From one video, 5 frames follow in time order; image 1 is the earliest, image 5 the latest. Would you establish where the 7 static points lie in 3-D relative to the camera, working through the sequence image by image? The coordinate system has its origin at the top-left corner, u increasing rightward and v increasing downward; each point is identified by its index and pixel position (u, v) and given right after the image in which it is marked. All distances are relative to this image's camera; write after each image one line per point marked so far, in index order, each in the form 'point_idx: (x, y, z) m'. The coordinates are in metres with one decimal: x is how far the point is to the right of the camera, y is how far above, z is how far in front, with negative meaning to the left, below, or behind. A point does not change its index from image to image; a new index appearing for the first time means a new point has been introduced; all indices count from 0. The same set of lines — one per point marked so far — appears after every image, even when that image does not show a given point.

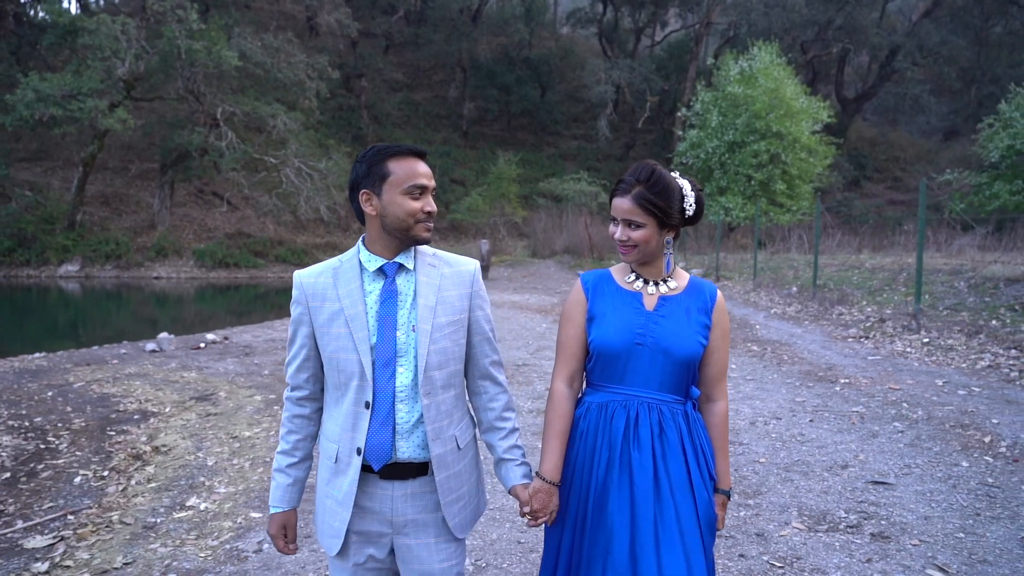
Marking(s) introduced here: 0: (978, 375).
0: (+3.8, -0.7, +6.8) m
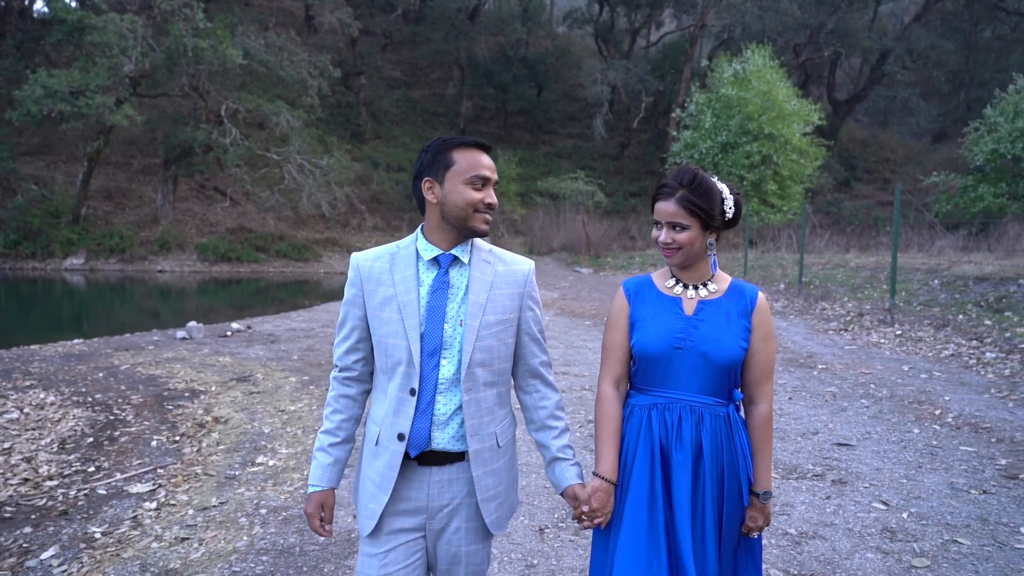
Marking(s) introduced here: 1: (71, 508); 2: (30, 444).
0: (+4.0, -0.7, +7.6) m
1: (-2.4, -1.2, +4.5) m
2: (-3.4, -1.1, +5.9) m
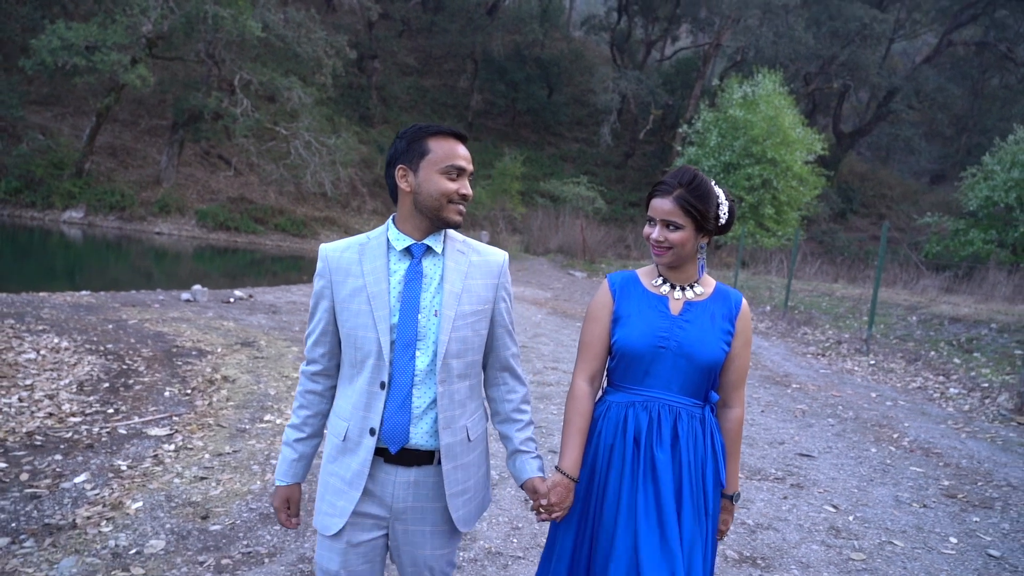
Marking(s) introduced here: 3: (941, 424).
0: (+3.9, -1.0, +8.1) m
1: (-2.5, -0.9, +4.8) m
2: (-3.5, -0.7, +6.2) m
3: (+3.5, -1.1, +6.6) m
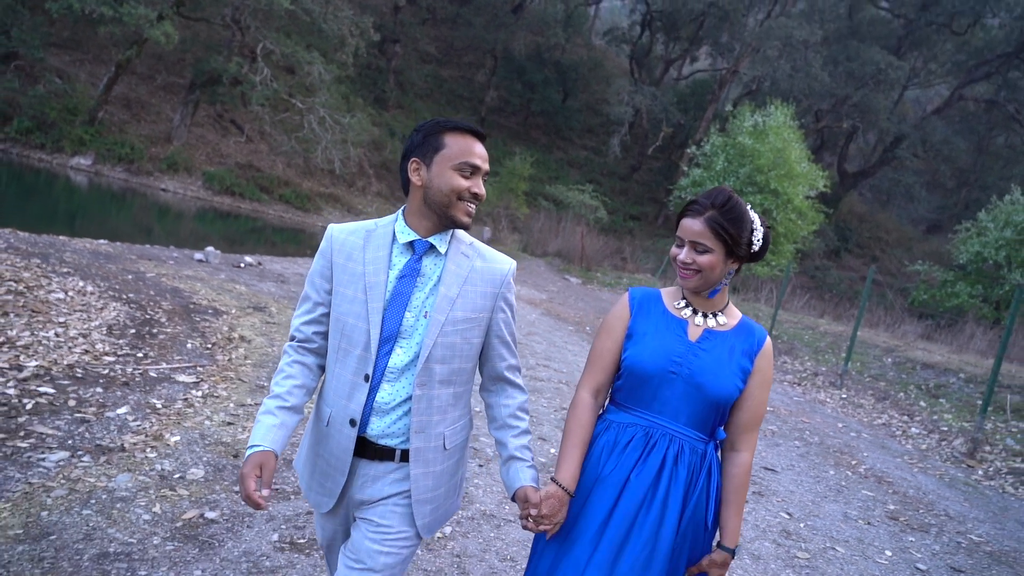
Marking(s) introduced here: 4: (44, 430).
0: (+3.8, -1.5, +8.6) m
1: (-2.5, -0.6, +5.3) m
2: (-3.5, -0.3, +6.7) m
3: (+3.4, -1.5, +7.2) m
4: (-2.5, -0.8, +4.5) m
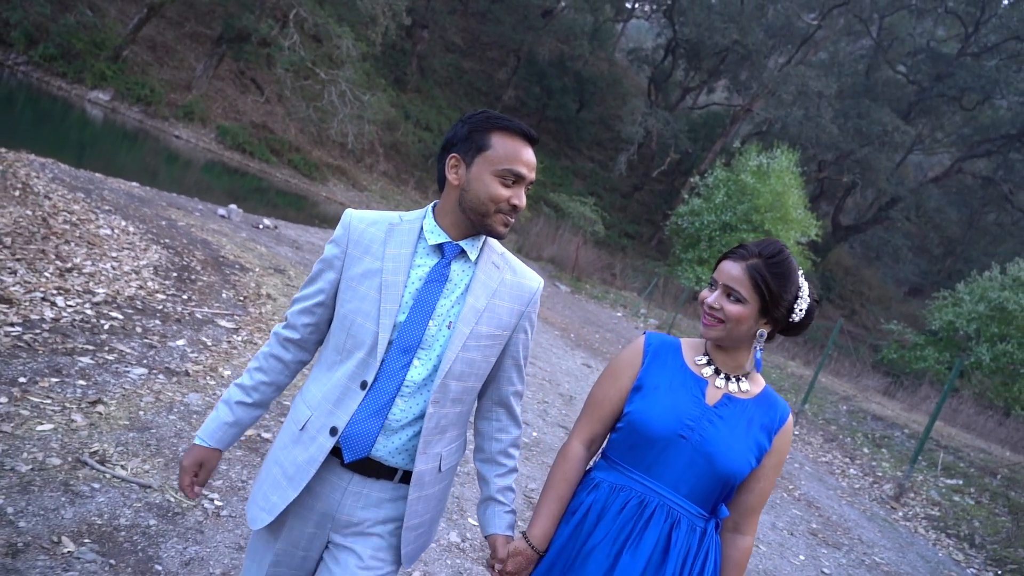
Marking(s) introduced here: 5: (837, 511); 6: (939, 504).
0: (+3.5, -2.0, +9.5) m
1: (-2.5, -0.2, +6.1) m
2: (-3.5, +0.3, +7.5) m
3: (+3.1, -2.0, +8.1) m
4: (-2.5, -0.4, +5.3) m
5: (+2.8, -1.9, +7.1) m
6: (+4.3, -2.2, +8.3) m
